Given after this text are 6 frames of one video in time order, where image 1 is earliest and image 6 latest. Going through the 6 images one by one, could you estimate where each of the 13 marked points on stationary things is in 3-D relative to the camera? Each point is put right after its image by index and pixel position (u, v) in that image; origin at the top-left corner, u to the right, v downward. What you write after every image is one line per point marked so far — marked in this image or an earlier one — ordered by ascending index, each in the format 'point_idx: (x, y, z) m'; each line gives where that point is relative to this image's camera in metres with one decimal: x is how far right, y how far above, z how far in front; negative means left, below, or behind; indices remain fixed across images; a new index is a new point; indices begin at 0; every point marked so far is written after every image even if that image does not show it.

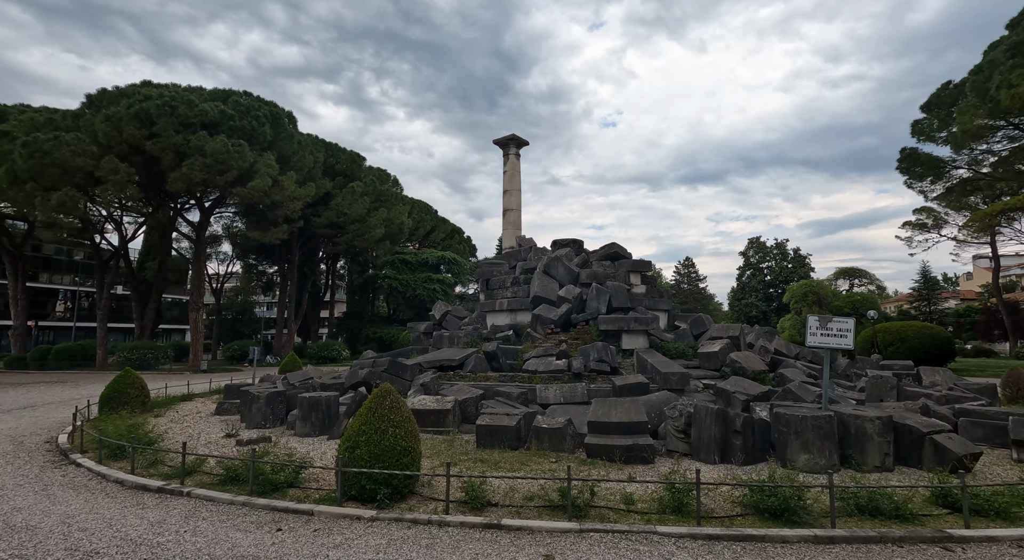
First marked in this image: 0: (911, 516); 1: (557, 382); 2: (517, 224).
0: (+2.2, -1.3, +2.9) m
1: (+0.6, -1.3, +6.9) m
2: (+0.3, +1.5, +14.1) m
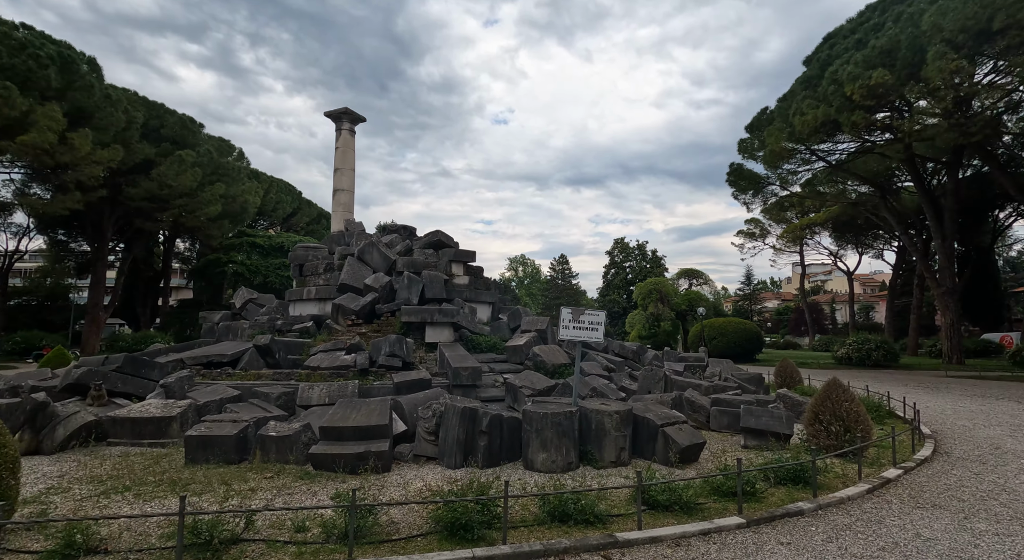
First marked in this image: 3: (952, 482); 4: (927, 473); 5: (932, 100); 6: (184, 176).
0: (+0.5, -1.3, +2.9) m
1: (-2.1, -1.2, +6.3) m
2: (-4.0, +1.8, +13.2) m
3: (+4.3, -2.0, +5.3) m
4: (+4.3, -2.0, +5.5) m
5: (+13.9, +6.0, +17.6) m
6: (-11.3, +3.6, +18.5) m
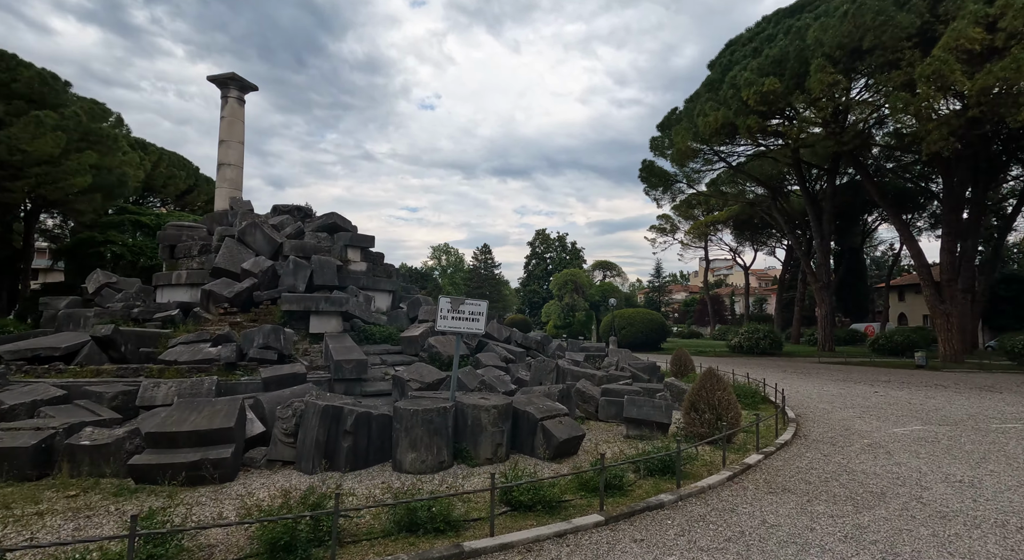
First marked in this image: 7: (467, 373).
0: (-0.3, -1.3, +2.8) m
1: (-3.3, -1.0, +5.7) m
2: (-6.3, +2.2, +12.2) m
3: (+3.1, -2.0, +5.7) m
4: (+3.0, -2.0, +6.0) m
5: (+10.8, +6.2, +19.2) m
6: (-14.2, +4.2, +16.2) m
7: (-0.6, -1.1, +6.5) m
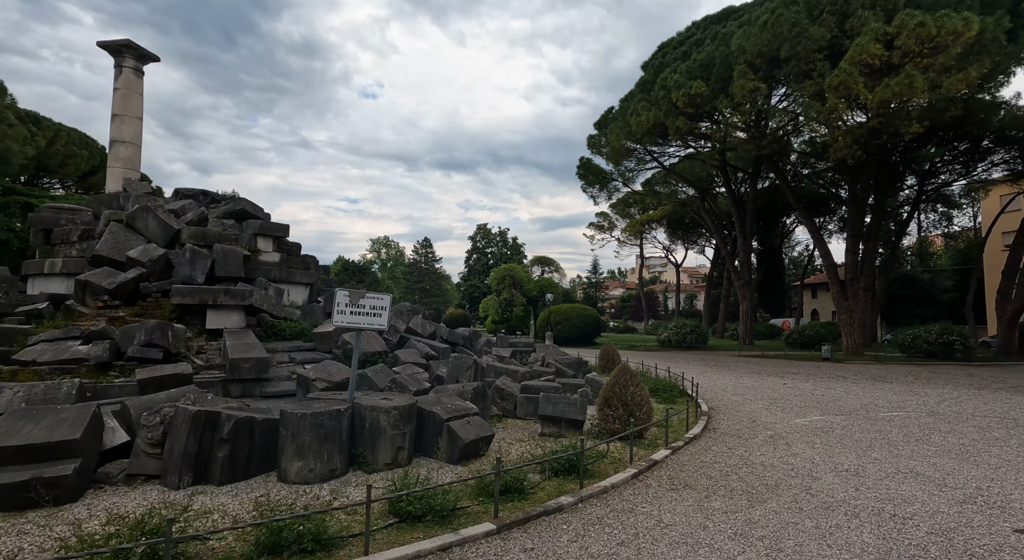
0: (-0.9, -1.3, +2.5) m
1: (-4.2, -0.9, +5.1) m
2: (-7.9, +2.4, +11.1) m
3: (+2.1, -1.9, +5.8) m
4: (+2.0, -1.9, +6.1) m
5: (+8.4, +6.3, +20.1) m
6: (-16.2, +4.6, +14.2) m
7: (-1.6, -1.1, +6.2) m
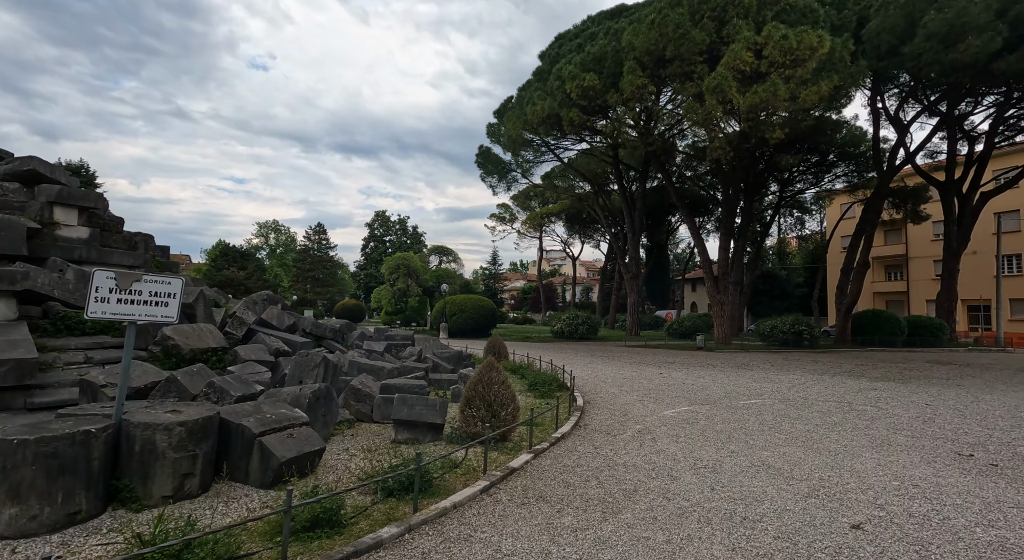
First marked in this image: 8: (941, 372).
0: (-1.8, -1.2, +1.7) m
1: (-5.5, -0.7, +3.6) m
2: (-10.1, +2.8, +8.8) m
3: (+0.6, -1.9, +5.5) m
4: (+0.5, -1.9, +5.7) m
5: (+4.2, +6.5, +20.5) m
6: (-18.8, +5.2, +10.2) m
7: (-3.1, -0.9, +5.2) m
8: (+15.3, -3.3, +19.3) m
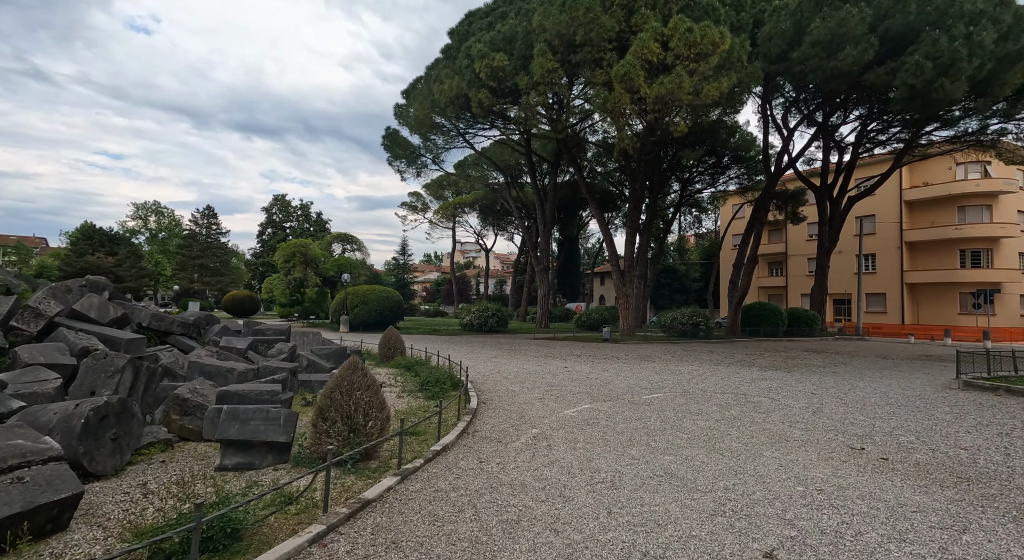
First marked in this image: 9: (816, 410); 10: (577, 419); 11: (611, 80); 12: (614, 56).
0: (-2.3, -1.1, +0.4) m
1: (-6.2, -0.6, +1.6) m
2: (-11.6, +3.1, +5.9) m
3: (-0.6, -1.7, +4.5) m
4: (-0.7, -1.7, +4.8) m
5: (+0.7, +6.9, +19.8) m
6: (-20.4, +5.6, +5.9) m
7: (-4.1, -0.7, +3.6) m
8: (+11.7, -3.1, +20.5) m
9: (+5.3, -2.3, +9.4) m
10: (+1.0, -2.1, +8.0) m
11: (+3.4, +6.9, +18.6) m
12: (+3.6, +7.8, +18.9) m
